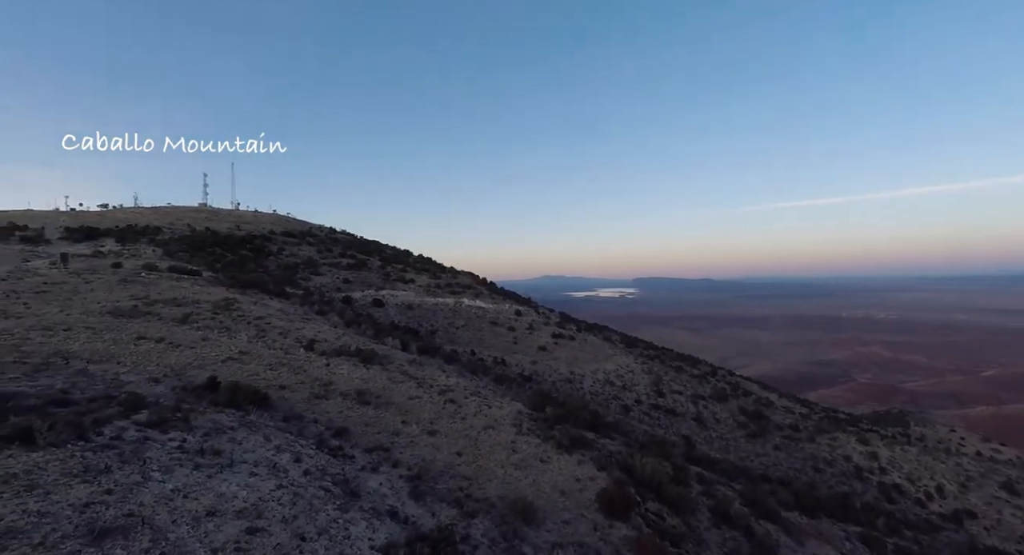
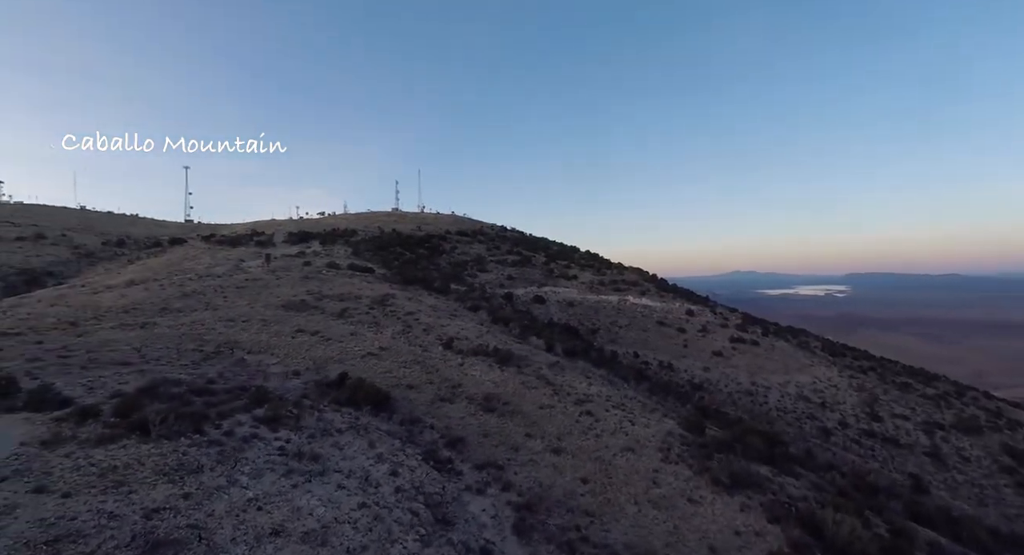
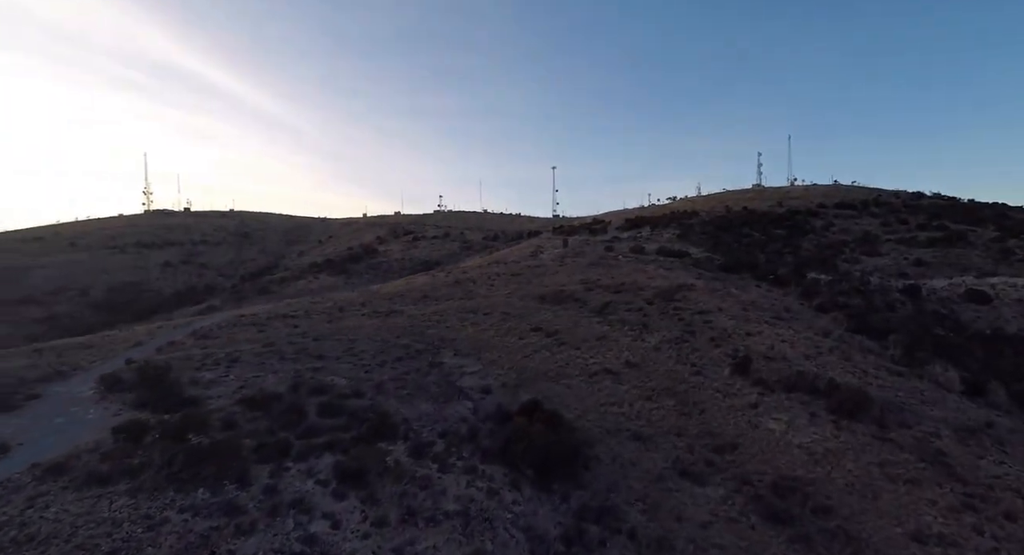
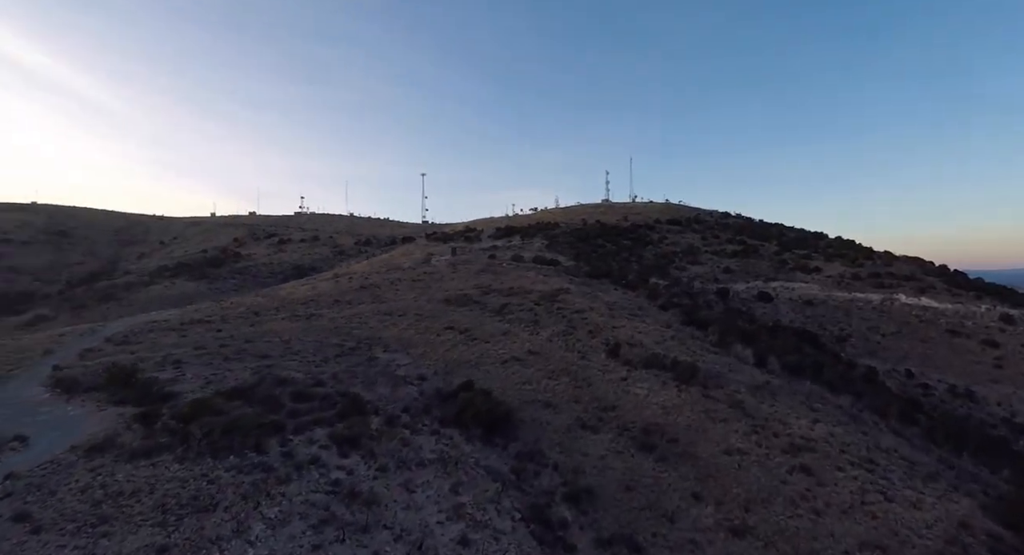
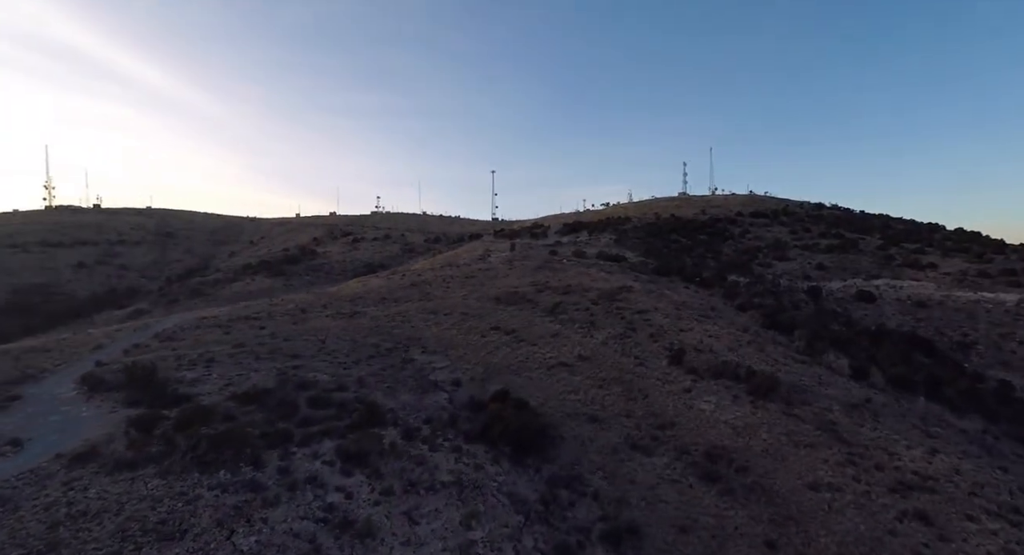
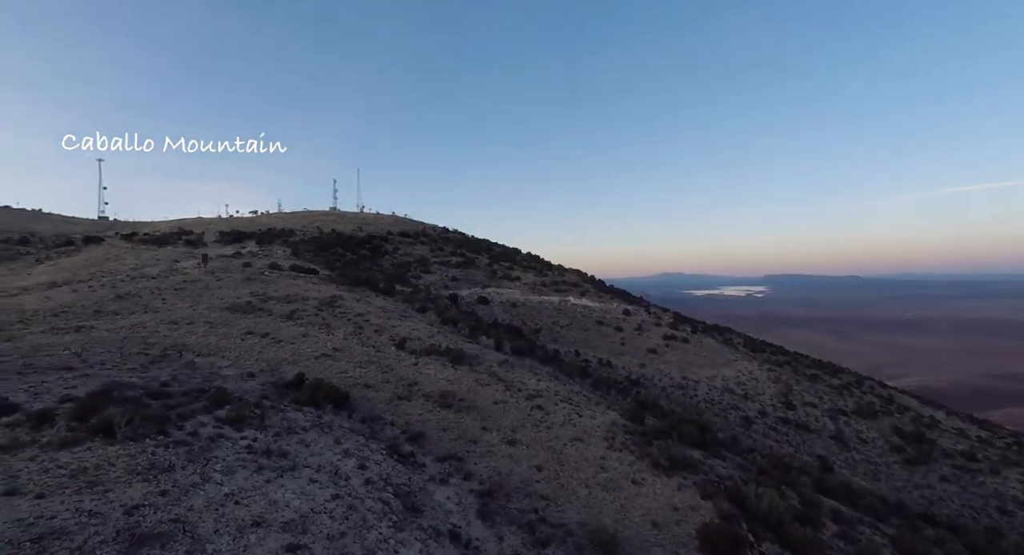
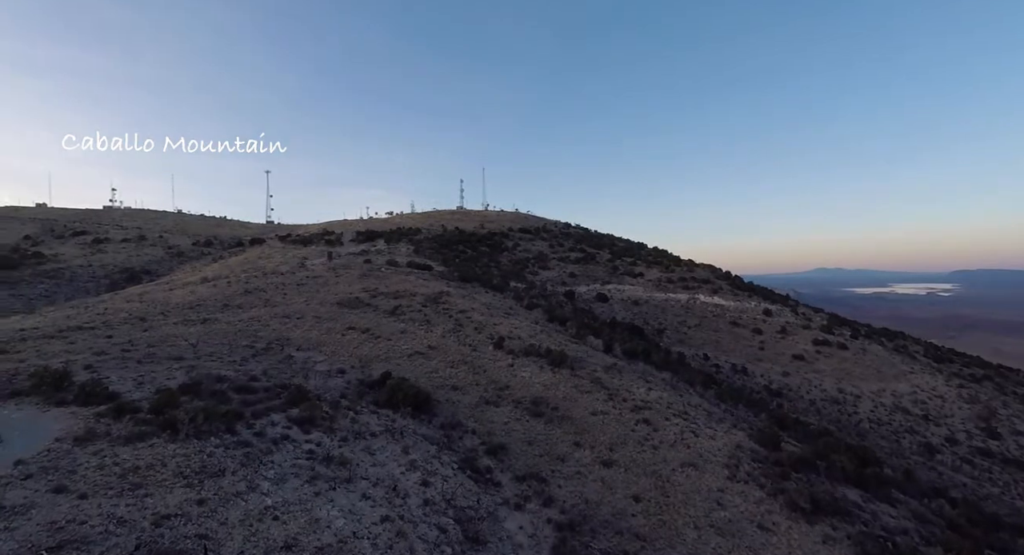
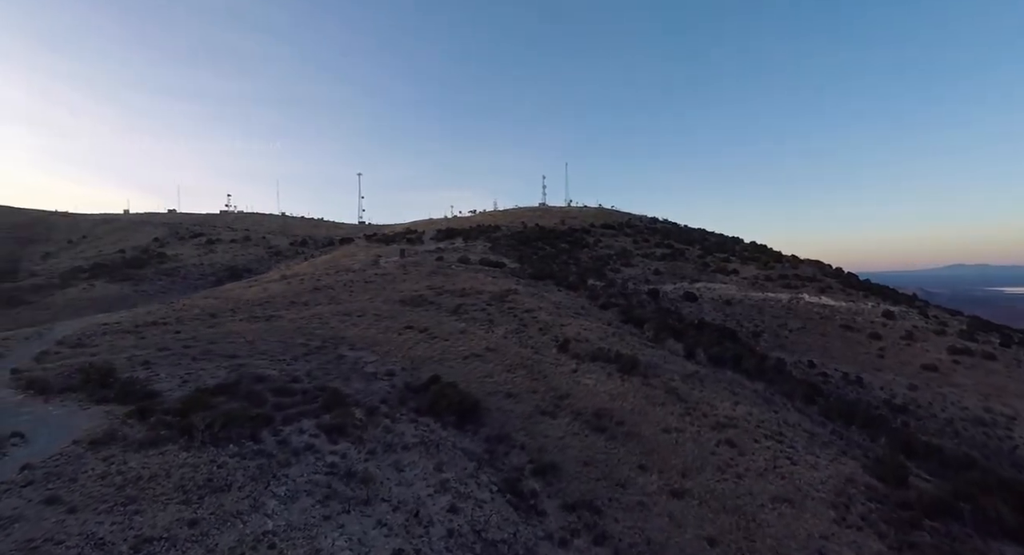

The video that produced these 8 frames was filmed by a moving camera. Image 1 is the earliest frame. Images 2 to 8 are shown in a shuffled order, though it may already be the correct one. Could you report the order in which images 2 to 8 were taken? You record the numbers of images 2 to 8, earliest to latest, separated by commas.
6, 2, 7, 8, 4, 5, 3
